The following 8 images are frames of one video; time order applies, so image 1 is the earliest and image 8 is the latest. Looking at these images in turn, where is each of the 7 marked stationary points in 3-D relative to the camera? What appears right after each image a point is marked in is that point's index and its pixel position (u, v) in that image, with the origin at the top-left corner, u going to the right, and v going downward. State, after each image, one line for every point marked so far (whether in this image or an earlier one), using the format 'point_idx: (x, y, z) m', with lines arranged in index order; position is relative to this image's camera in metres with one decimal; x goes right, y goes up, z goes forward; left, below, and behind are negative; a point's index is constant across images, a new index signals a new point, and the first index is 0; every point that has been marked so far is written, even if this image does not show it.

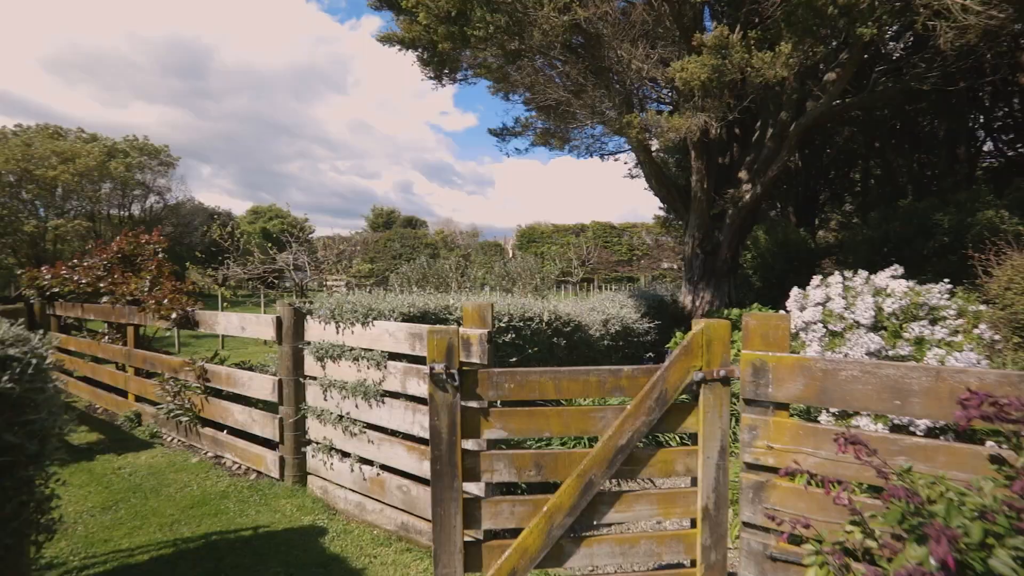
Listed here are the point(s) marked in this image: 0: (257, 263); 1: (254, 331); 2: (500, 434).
0: (-4.7, +0.5, +9.0) m
1: (-1.7, -0.3, +3.3) m
2: (0.0, -0.5, +1.7) m
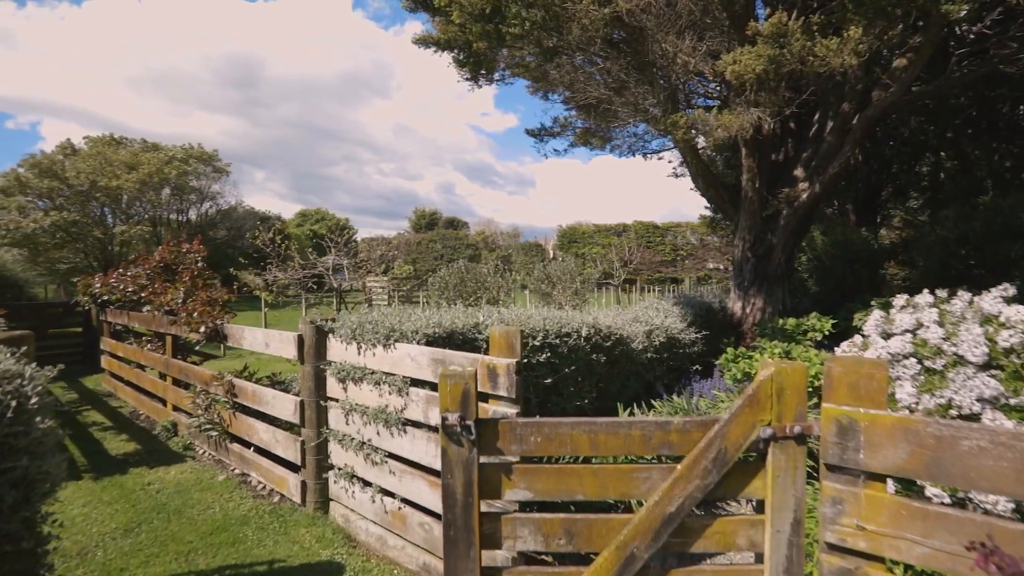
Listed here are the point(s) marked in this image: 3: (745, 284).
0: (-4.0, +0.4, +9.1) m
1: (-1.5, -0.4, +3.2) m
2: (0.0, -0.6, +1.4) m
3: (+3.8, +0.1, +8.0) m
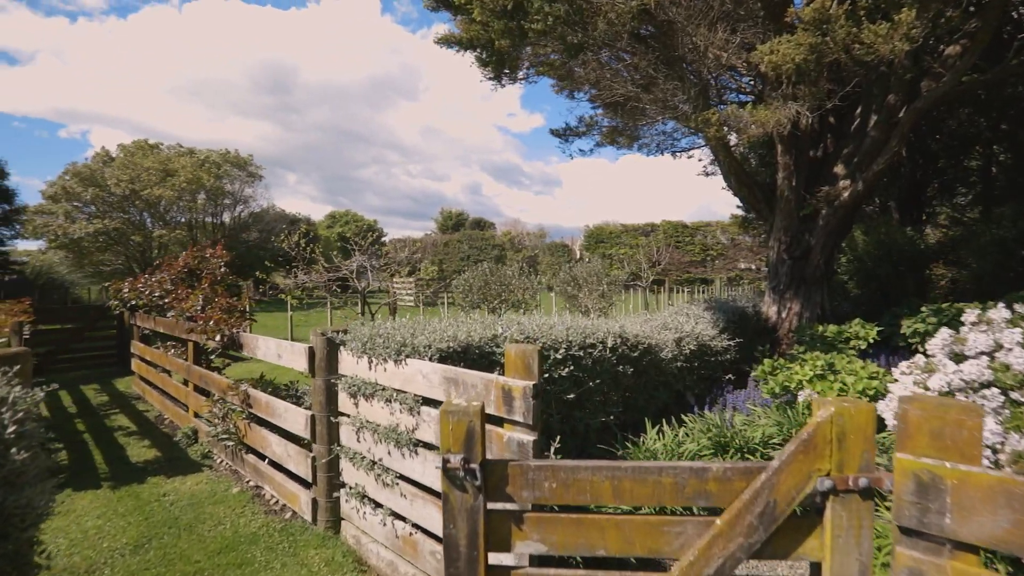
0: (-3.5, +0.3, +9.1) m
1: (-1.4, -0.5, +3.1) m
2: (+0.1, -0.7, +1.3) m
3: (+4.2, 0.0, +7.6) m
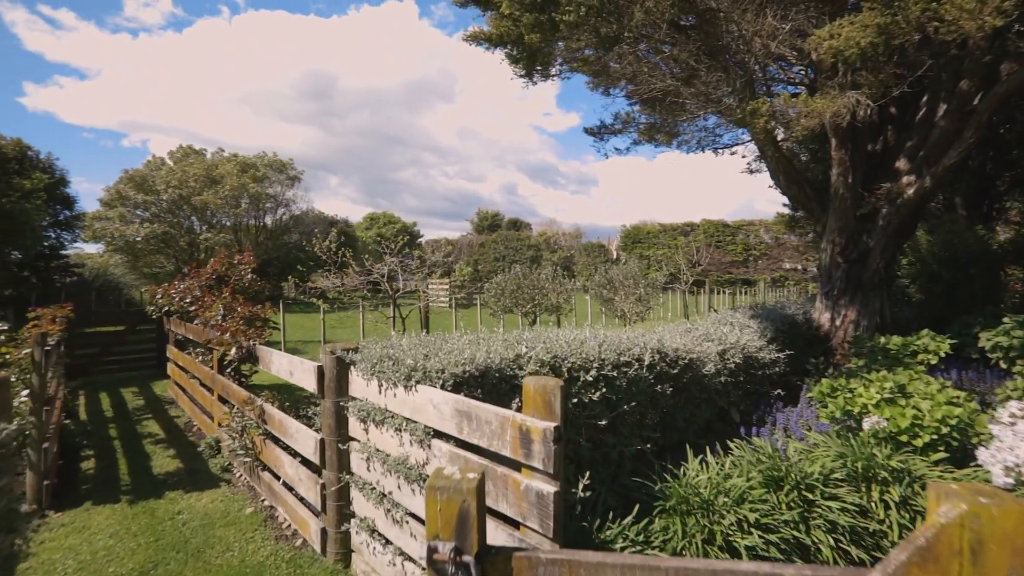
0: (-2.9, +0.3, +9.1) m
1: (-1.3, -0.5, +2.9) m
2: (+0.1, -0.7, +1.0) m
3: (+4.7, -0.1, +7.0) m
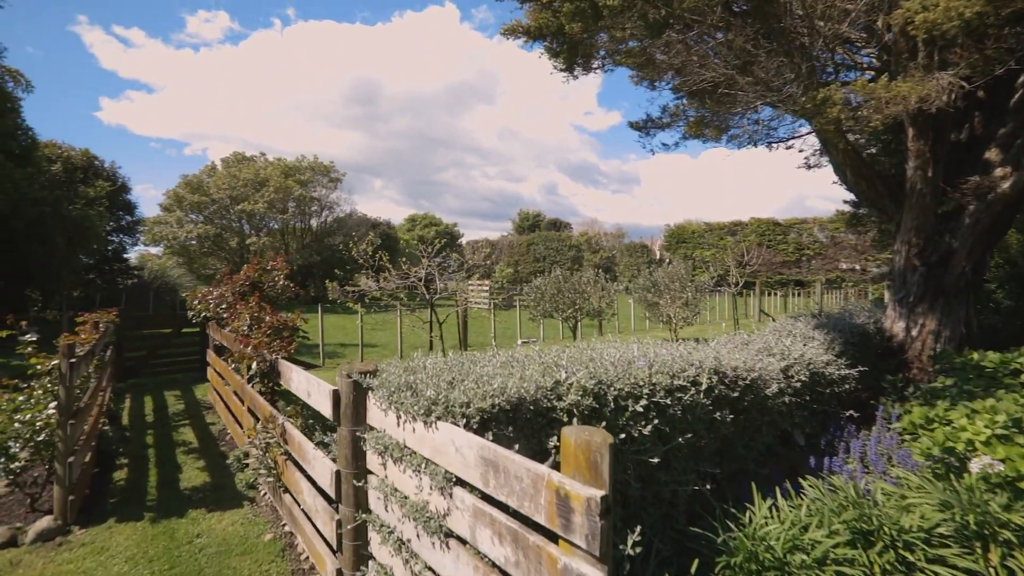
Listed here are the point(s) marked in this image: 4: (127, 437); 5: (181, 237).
0: (-2.2, +0.2, +9.0) m
1: (-1.1, -0.6, +2.6) m
2: (+0.1, -0.8, +0.6) m
3: (+5.2, -0.2, +6.3) m
4: (-4.2, -1.6, +5.3) m
5: (-12.4, +1.9, +18.4) m
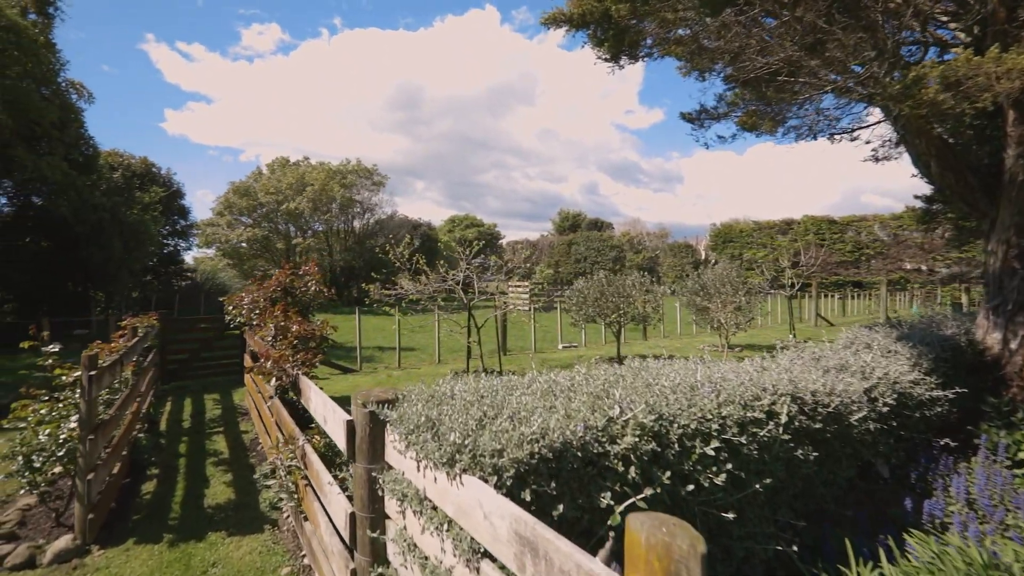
0: (-1.5, +0.1, +8.7) m
1: (-0.9, -0.7, +2.3) m
2: (+0.1, -0.9, +0.2) m
3: (+5.6, -0.2, +5.5) m
4: (-3.7, -1.7, +5.2) m
5: (-10.9, +1.8, +18.9) m
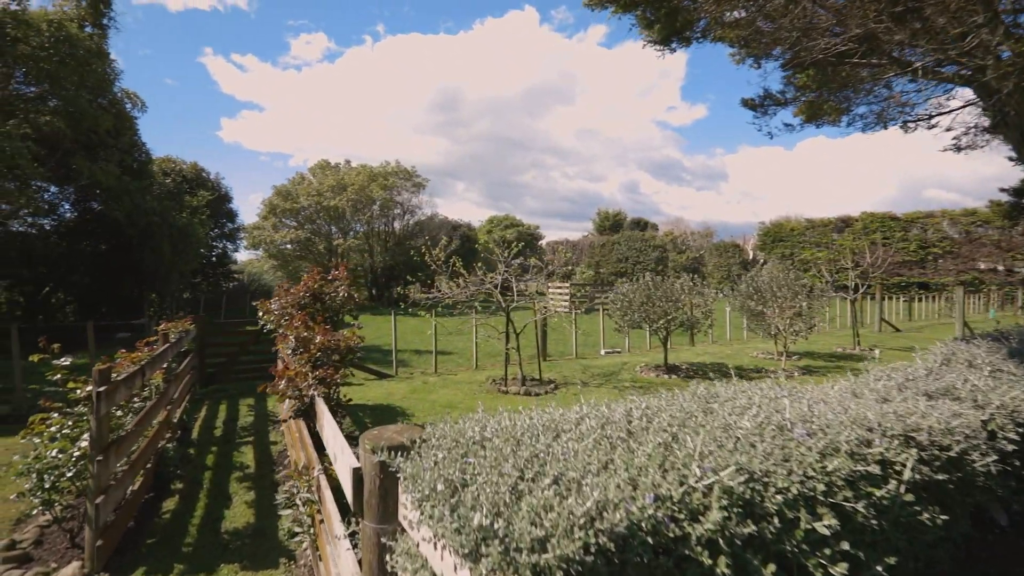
0: (-0.8, +0.1, +8.4) m
1: (-0.7, -0.7, +2.0) m
2: (+0.1, -1.0, -0.2) m
3: (+6.0, -0.3, +4.6) m
4: (-3.3, -1.7, +5.1) m
5: (-9.3, +1.8, +19.3) m
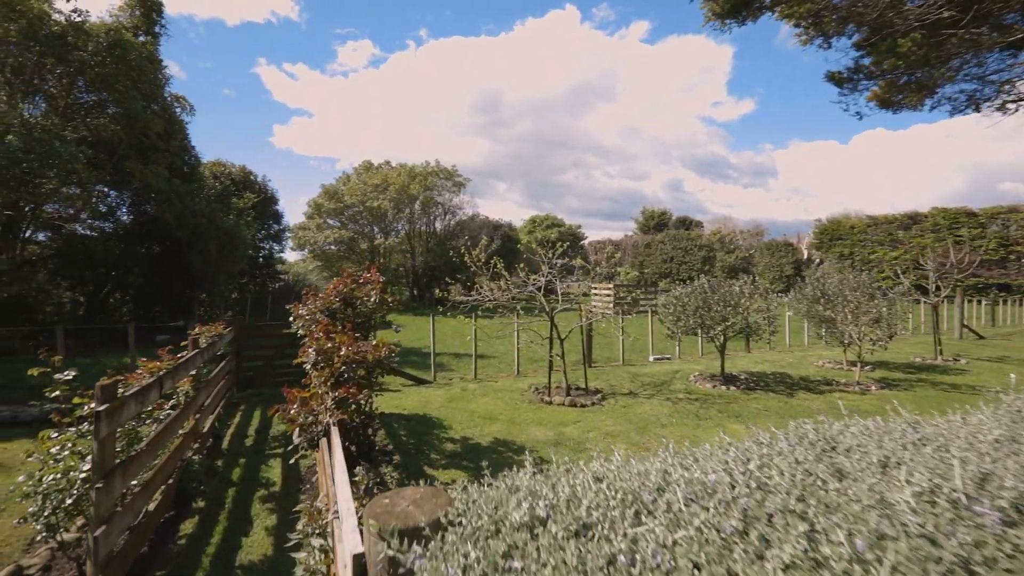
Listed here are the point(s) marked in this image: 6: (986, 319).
0: (-0.1, 0.0, +7.9) m
1: (-0.5, -0.8, +1.5) m
2: (+0.1, -1.0, -0.7) m
3: (+6.4, -0.4, +3.6) m
4: (-2.9, -1.8, +4.8) m
5: (-7.7, +1.8, +19.5) m
6: (+15.7, -1.0, +16.2) m
